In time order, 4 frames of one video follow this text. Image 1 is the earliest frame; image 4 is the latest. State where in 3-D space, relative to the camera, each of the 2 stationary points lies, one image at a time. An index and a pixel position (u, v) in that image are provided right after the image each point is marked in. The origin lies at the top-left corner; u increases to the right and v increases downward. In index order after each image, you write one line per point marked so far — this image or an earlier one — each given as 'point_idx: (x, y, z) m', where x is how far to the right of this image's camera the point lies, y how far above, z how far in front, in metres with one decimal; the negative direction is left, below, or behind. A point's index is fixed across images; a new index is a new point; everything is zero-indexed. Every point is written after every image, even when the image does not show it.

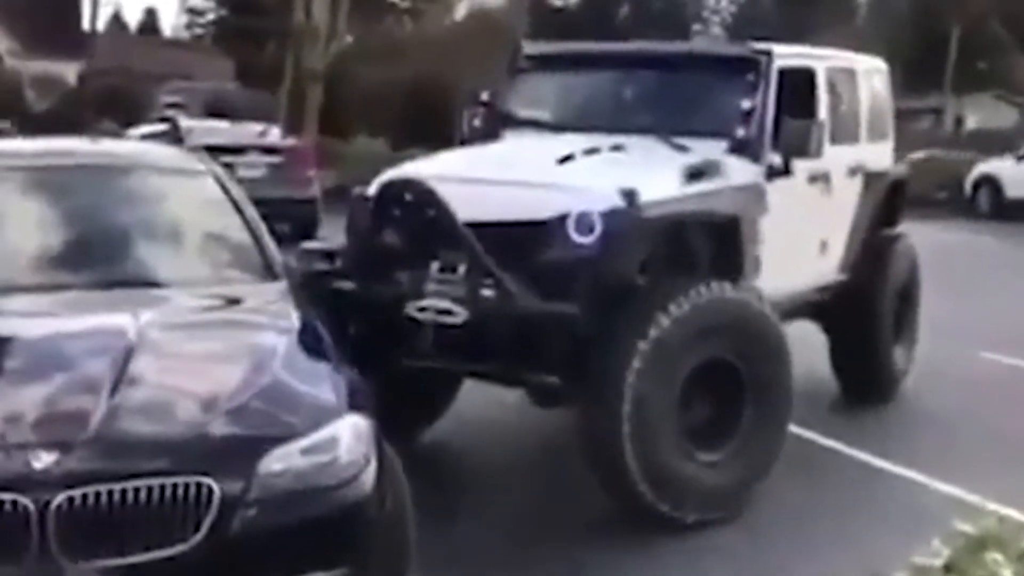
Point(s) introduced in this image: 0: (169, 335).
0: (-1.2, -0.2, +5.4) m
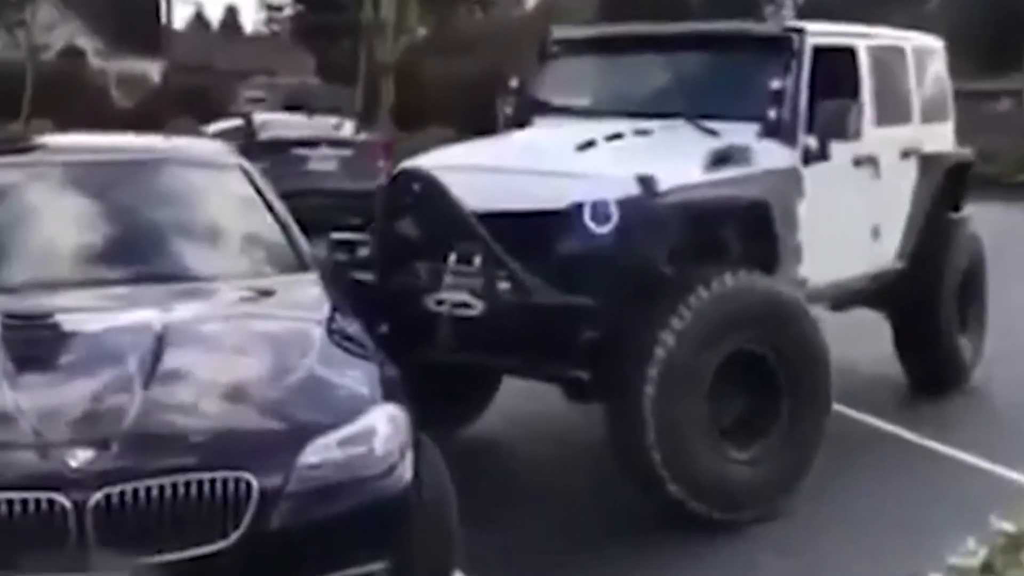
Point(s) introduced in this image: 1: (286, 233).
0: (-1.1, -0.2, +5.3) m
1: (-1.0, +0.2, +6.5) m
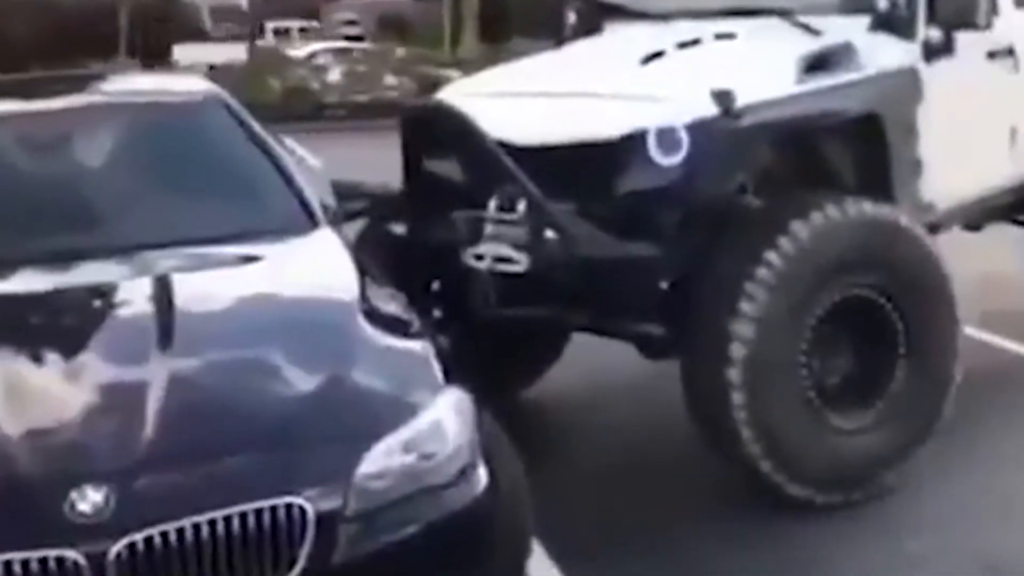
0: (-0.9, -0.1, +4.4) m
1: (-0.7, +0.4, +5.5) m
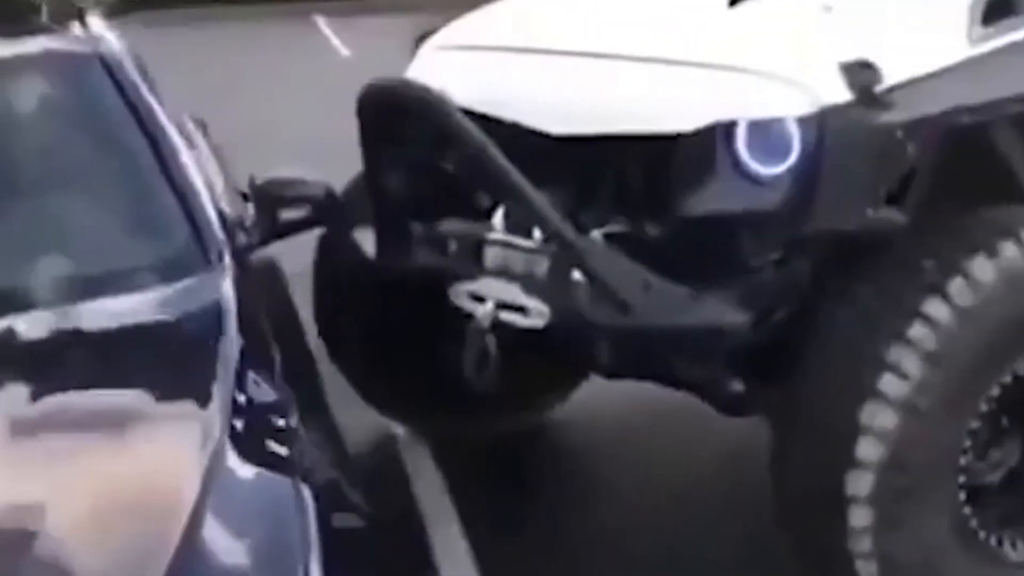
0: (-0.9, -0.2, +2.9) m
1: (-0.7, +0.3, +4.0) m
